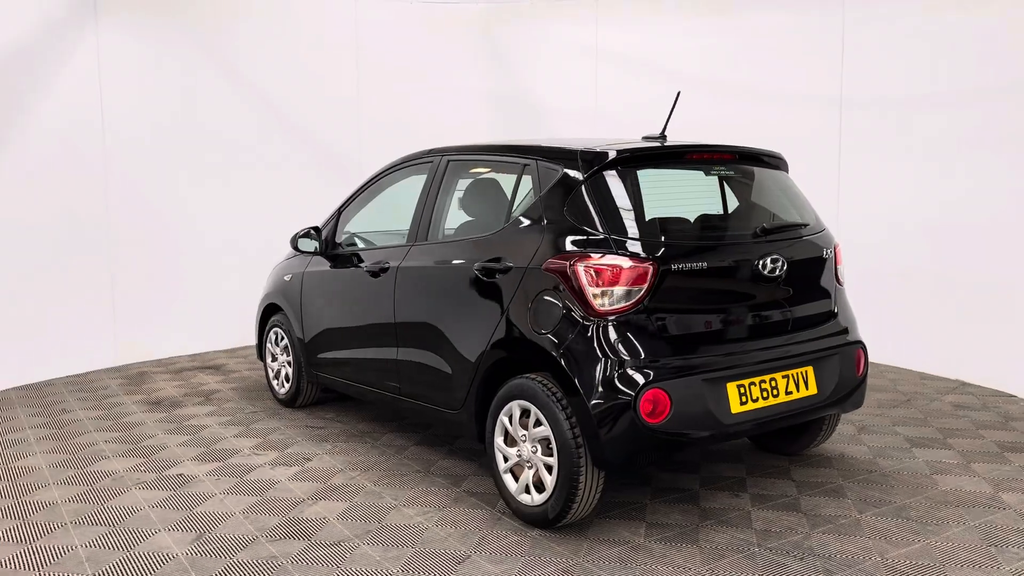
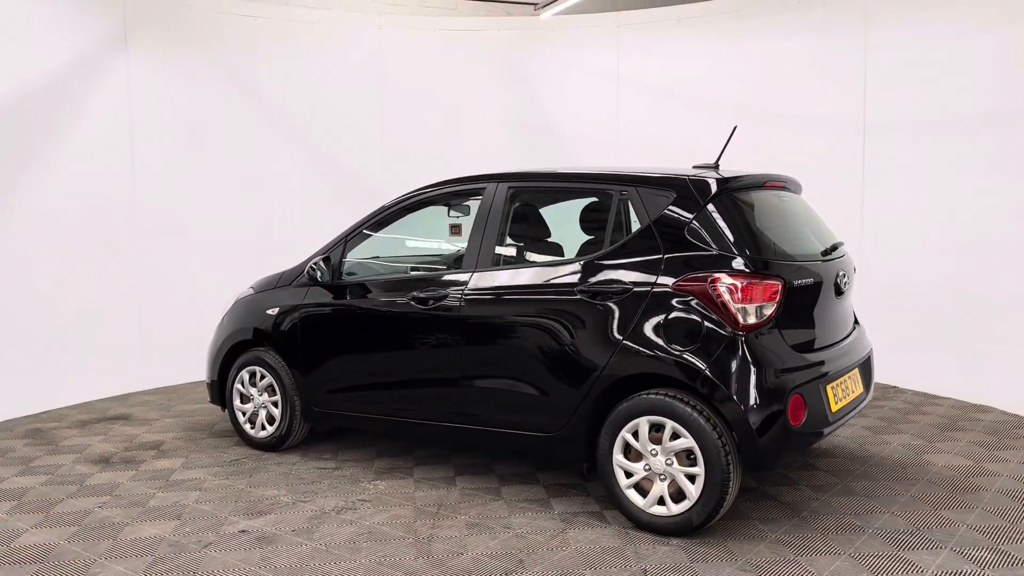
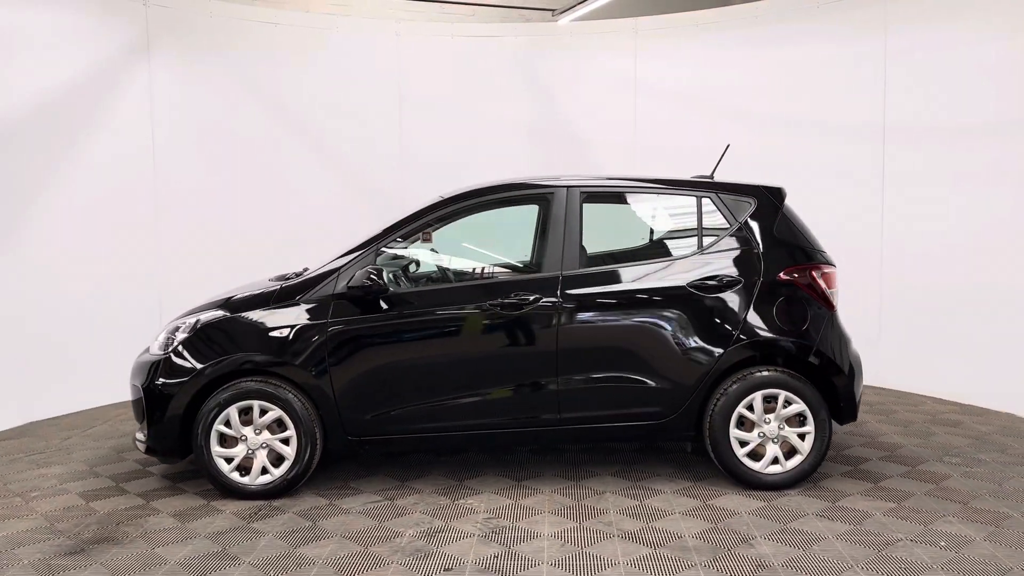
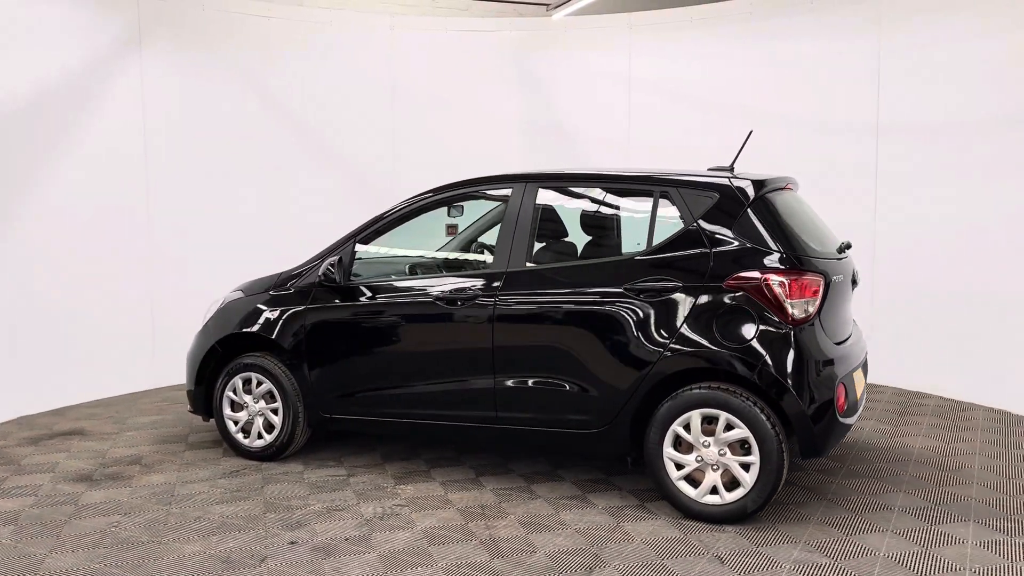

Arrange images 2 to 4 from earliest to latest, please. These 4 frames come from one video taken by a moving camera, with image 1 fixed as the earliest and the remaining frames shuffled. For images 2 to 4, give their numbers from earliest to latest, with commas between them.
2, 4, 3
